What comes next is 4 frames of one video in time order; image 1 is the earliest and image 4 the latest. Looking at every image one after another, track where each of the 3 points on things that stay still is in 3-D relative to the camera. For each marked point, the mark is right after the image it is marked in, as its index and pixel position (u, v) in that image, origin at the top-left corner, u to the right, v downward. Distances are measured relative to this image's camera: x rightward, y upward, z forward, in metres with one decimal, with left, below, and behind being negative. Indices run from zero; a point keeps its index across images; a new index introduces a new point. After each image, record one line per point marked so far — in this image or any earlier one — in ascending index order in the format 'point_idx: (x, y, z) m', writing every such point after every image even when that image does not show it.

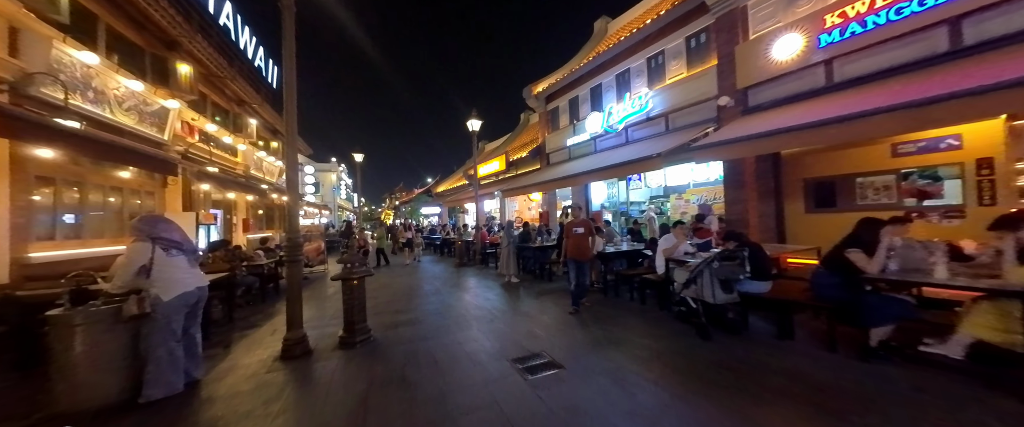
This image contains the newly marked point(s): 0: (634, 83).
0: (+4.1, +4.3, +10.1) m
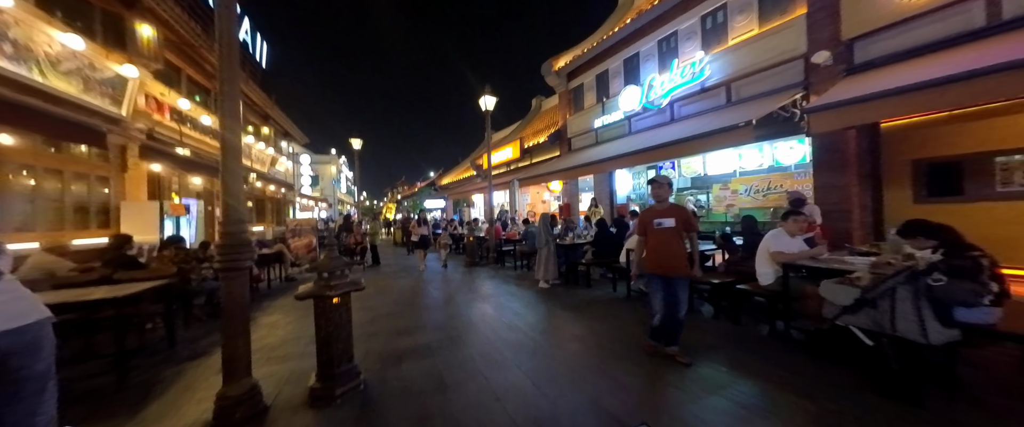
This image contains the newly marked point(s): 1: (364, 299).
0: (+4.7, +4.6, +8.4) m
1: (-3.1, -1.8, +6.4) m
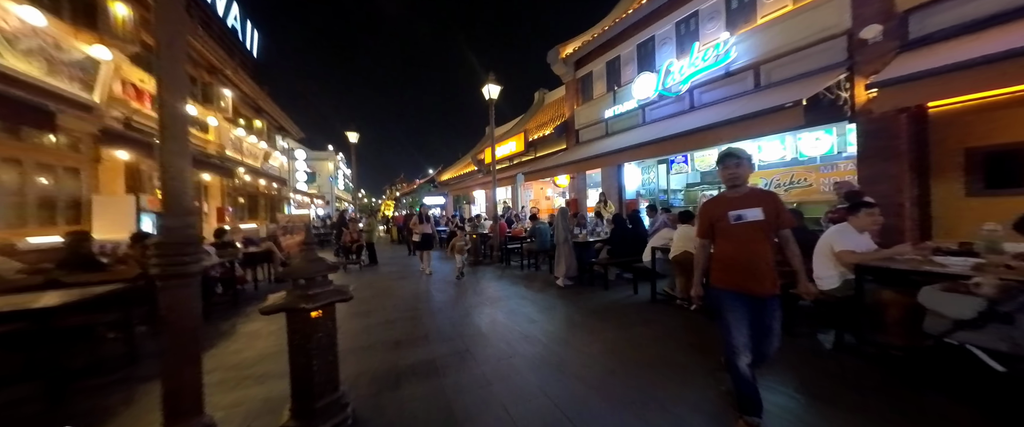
0: (+4.9, +4.7, +7.8) m
1: (-2.9, -1.7, +5.8) m
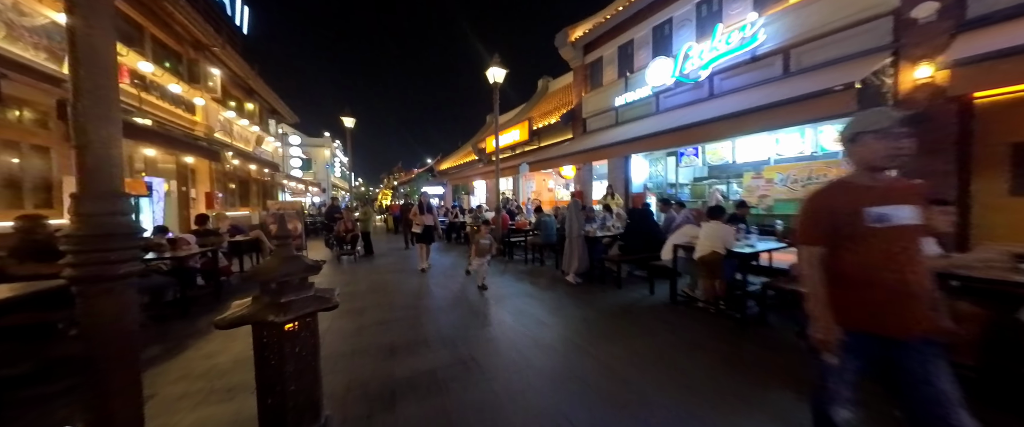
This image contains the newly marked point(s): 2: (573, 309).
0: (+5.1, +4.8, +7.2) m
1: (-2.8, -1.5, +5.3) m
2: (+1.0, -1.5, +4.8) m
